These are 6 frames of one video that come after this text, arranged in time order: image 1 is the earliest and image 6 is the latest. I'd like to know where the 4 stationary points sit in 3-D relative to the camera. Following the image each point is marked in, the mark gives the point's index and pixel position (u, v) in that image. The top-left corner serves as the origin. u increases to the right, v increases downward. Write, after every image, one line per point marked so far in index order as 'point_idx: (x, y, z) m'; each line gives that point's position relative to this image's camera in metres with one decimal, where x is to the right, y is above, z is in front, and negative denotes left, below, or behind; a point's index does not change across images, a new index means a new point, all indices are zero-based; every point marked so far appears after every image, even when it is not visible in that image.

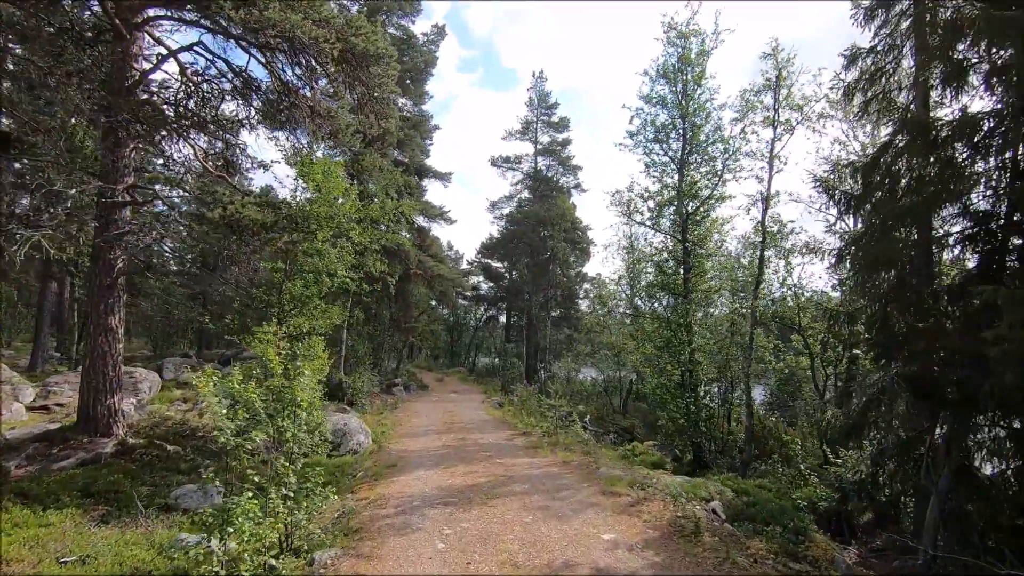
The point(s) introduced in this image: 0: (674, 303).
0: (+4.7, -0.4, +15.7) m
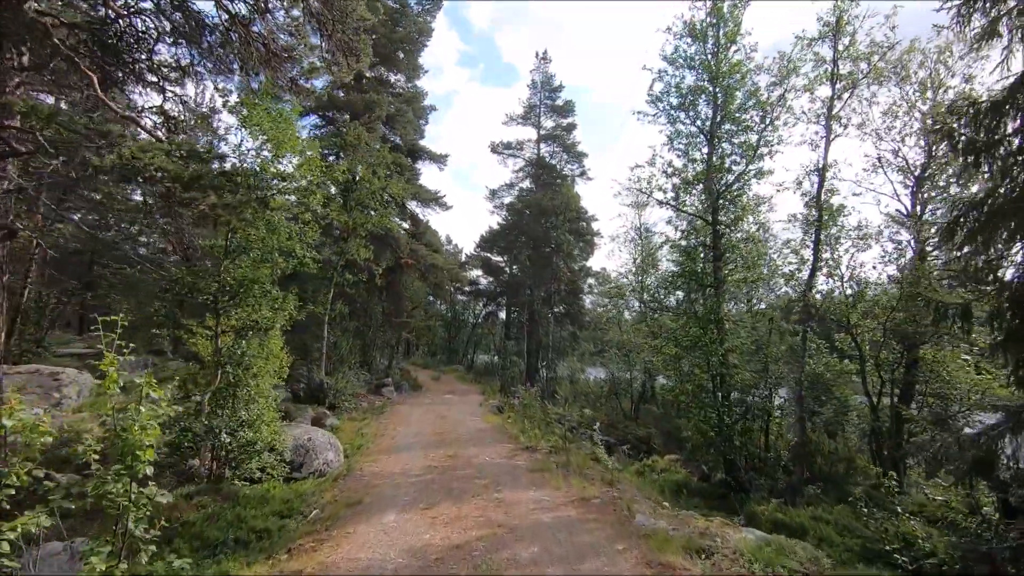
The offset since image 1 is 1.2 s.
0: (+4.8, -0.2, +13.6) m
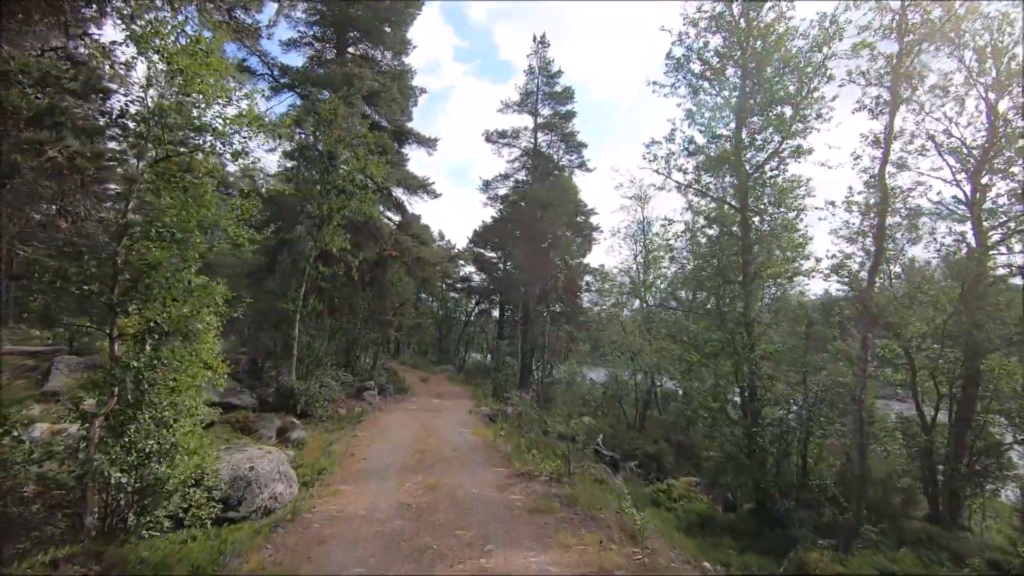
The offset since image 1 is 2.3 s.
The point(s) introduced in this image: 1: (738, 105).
0: (+4.6, -0.1, +11.7) m
1: (+5.0, +4.1, +12.1) m
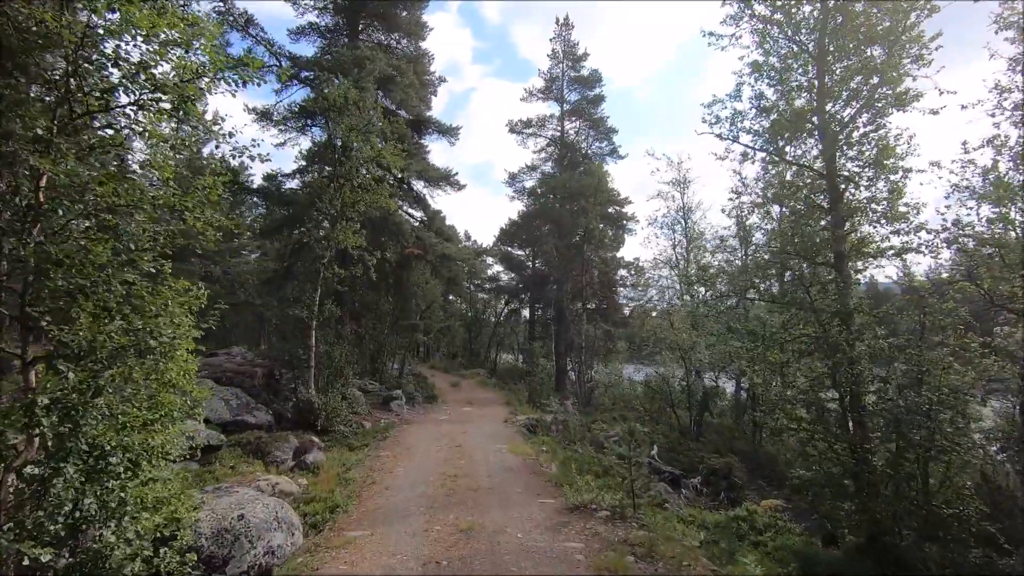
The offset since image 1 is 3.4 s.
0: (+5.4, +0.2, +9.6) m
1: (+5.6, +4.4, +10.0) m
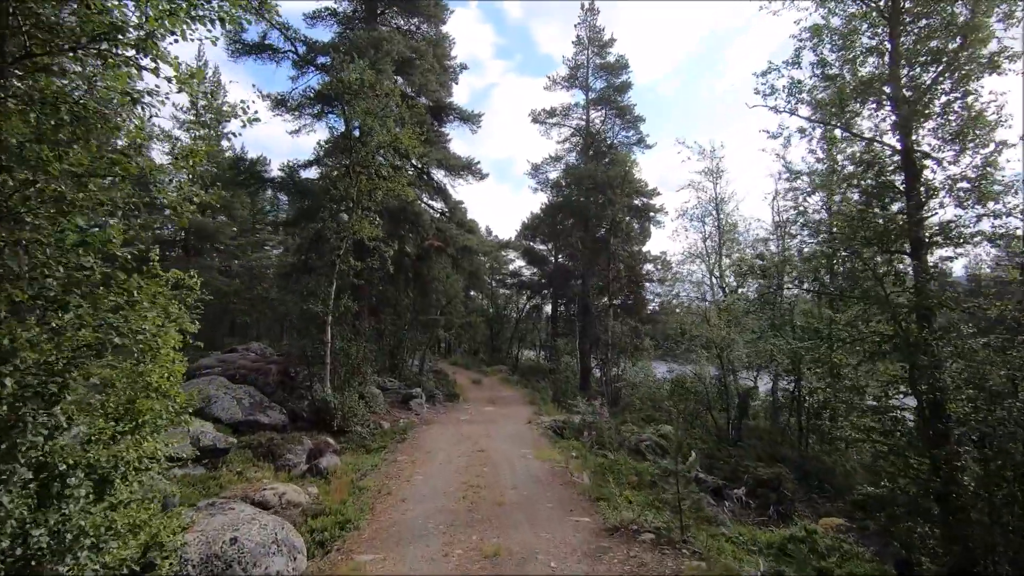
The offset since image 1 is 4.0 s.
0: (+5.8, +0.3, +8.4) m
1: (+6.1, +4.5, +8.8) m
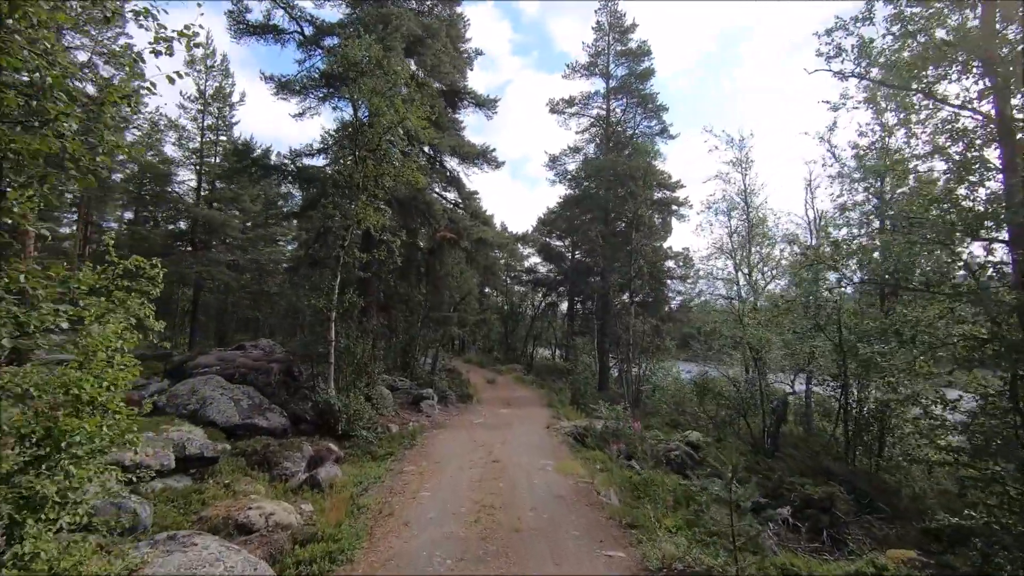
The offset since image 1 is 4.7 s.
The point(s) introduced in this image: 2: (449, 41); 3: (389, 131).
0: (+6.1, +0.4, +7.1) m
1: (+6.4, +4.6, +7.5) m
2: (-2.1, +8.2, +17.9) m
3: (-3.1, +3.9, +13.7) m
